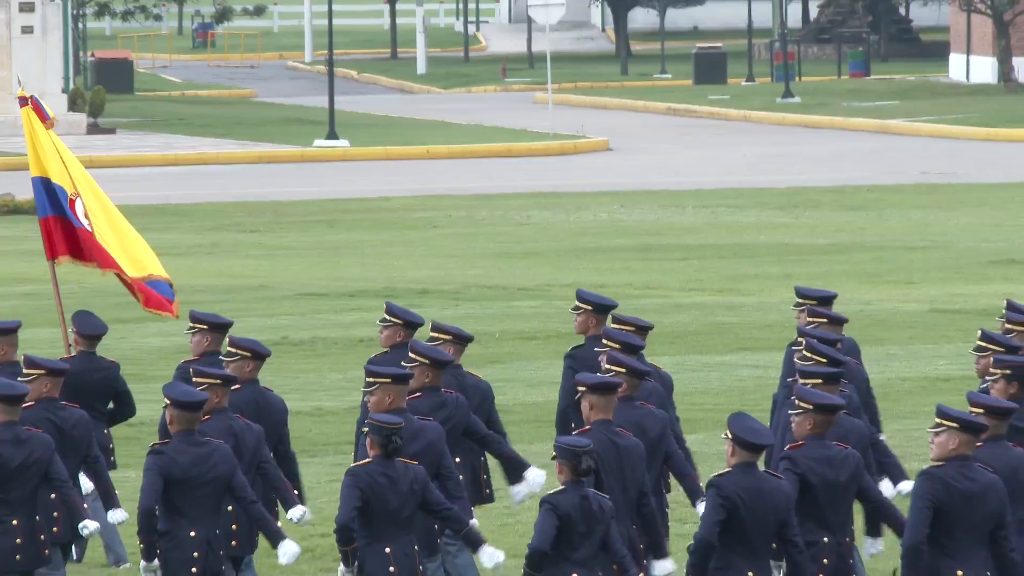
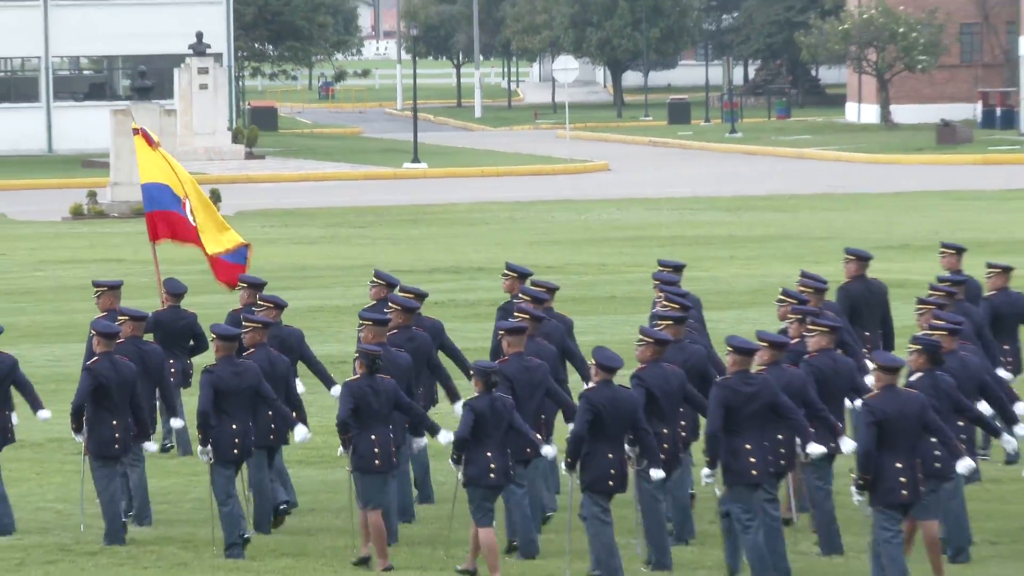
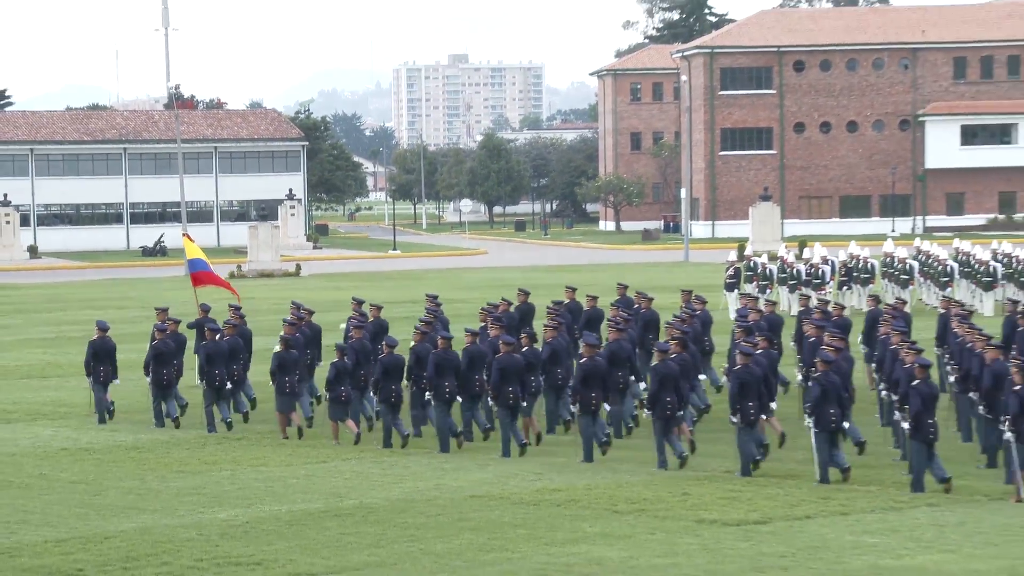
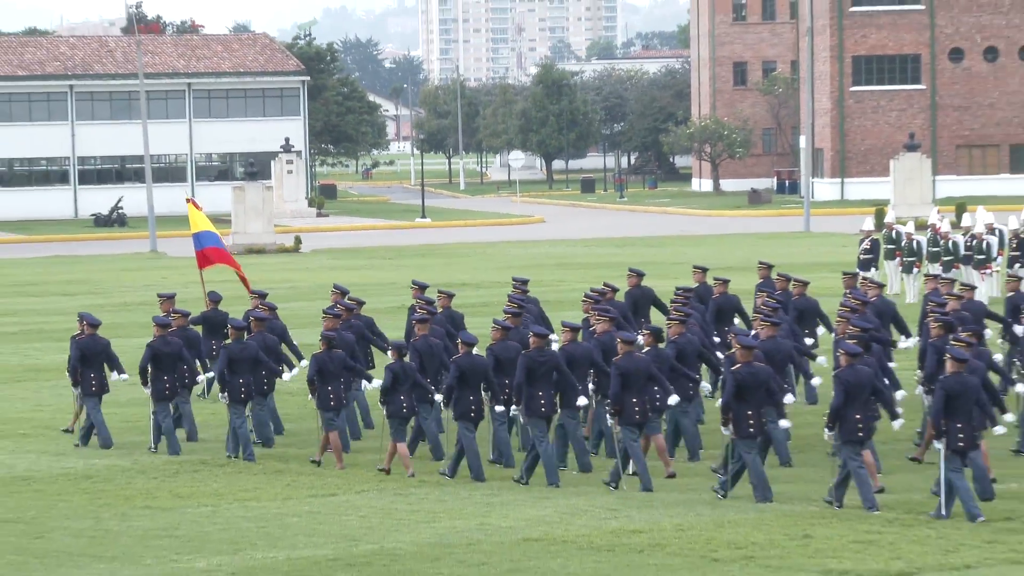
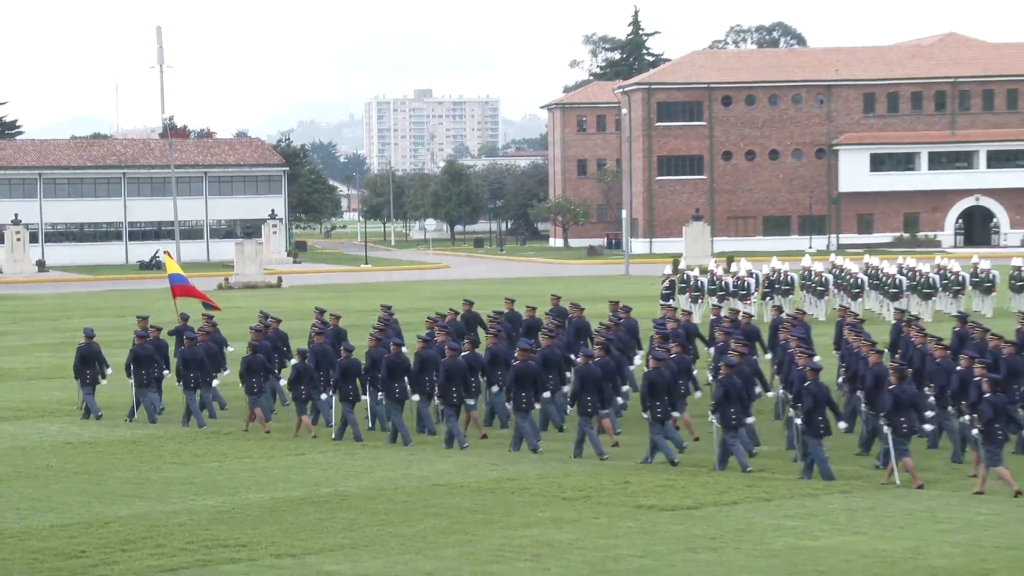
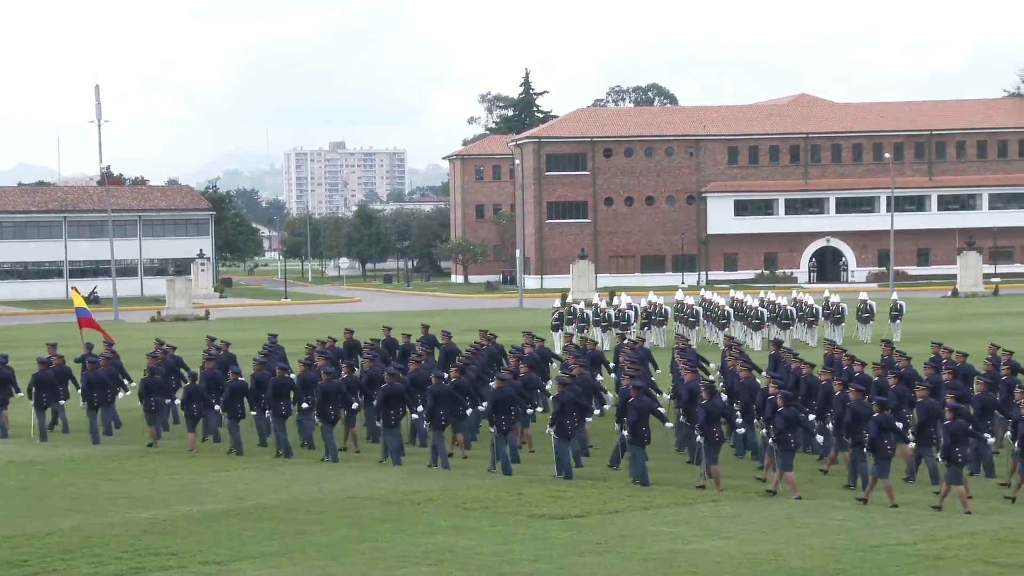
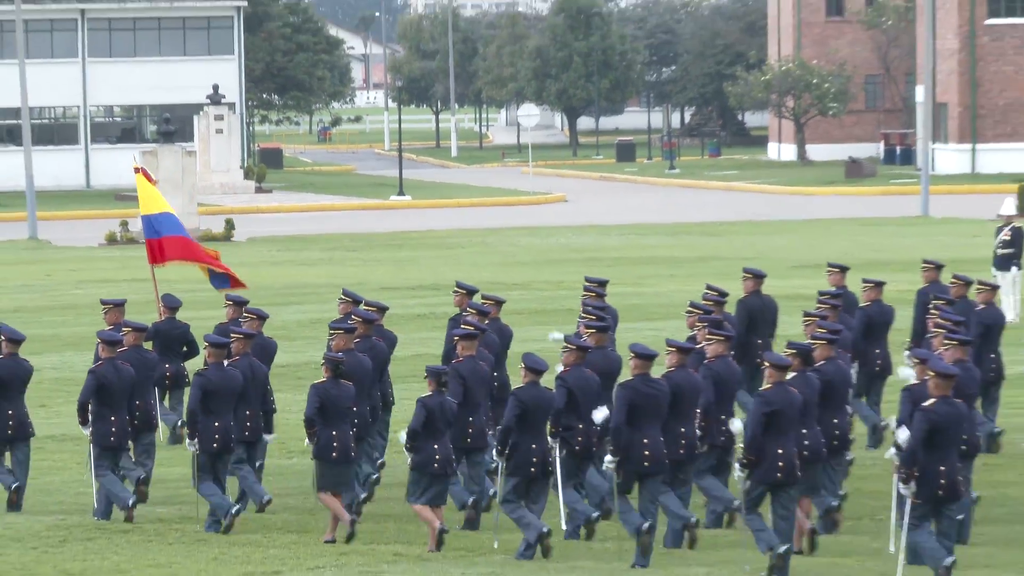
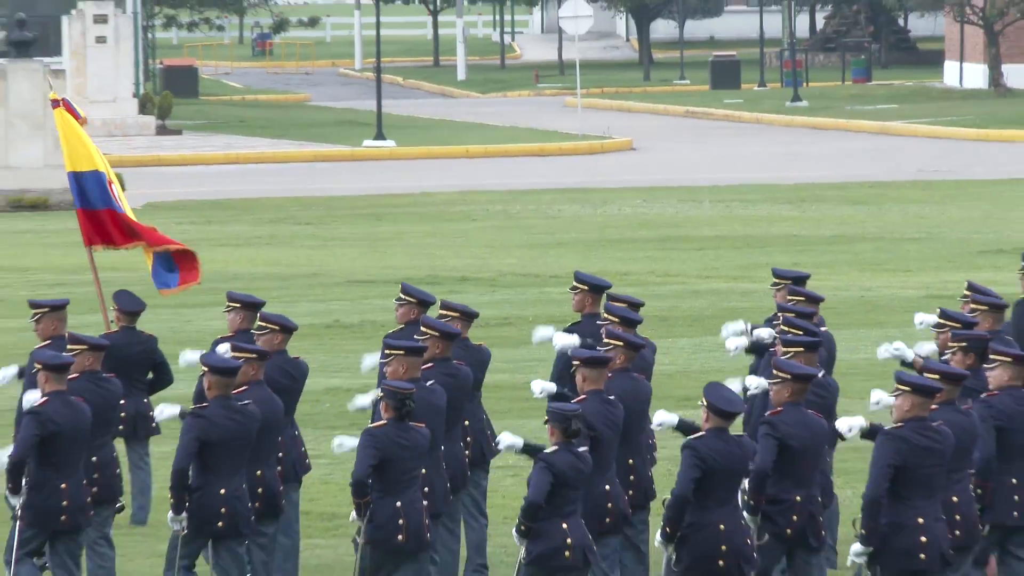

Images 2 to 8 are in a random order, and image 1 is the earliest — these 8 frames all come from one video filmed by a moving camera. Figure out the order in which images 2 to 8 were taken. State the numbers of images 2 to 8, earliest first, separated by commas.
8, 2, 7, 4, 3, 5, 6
